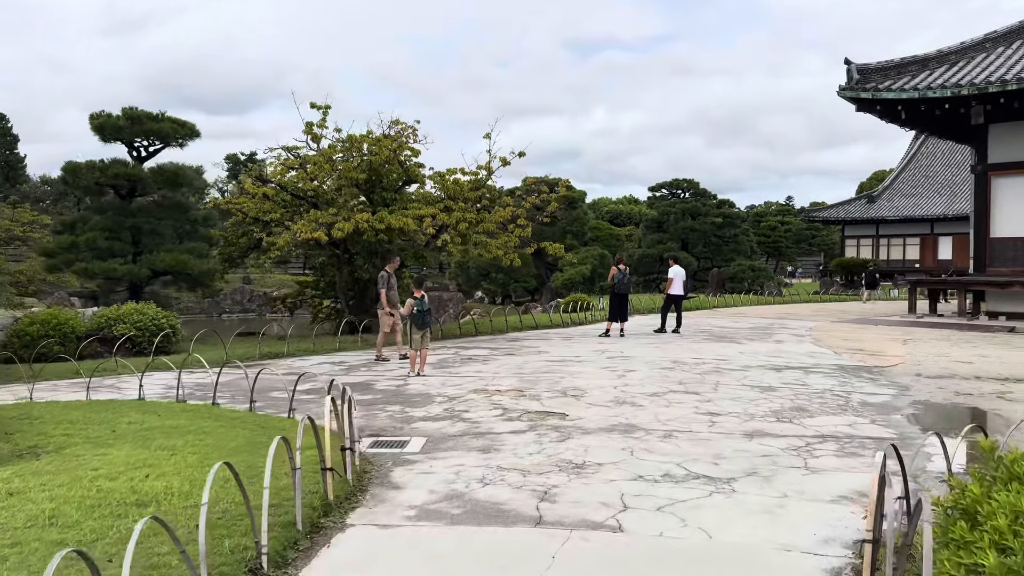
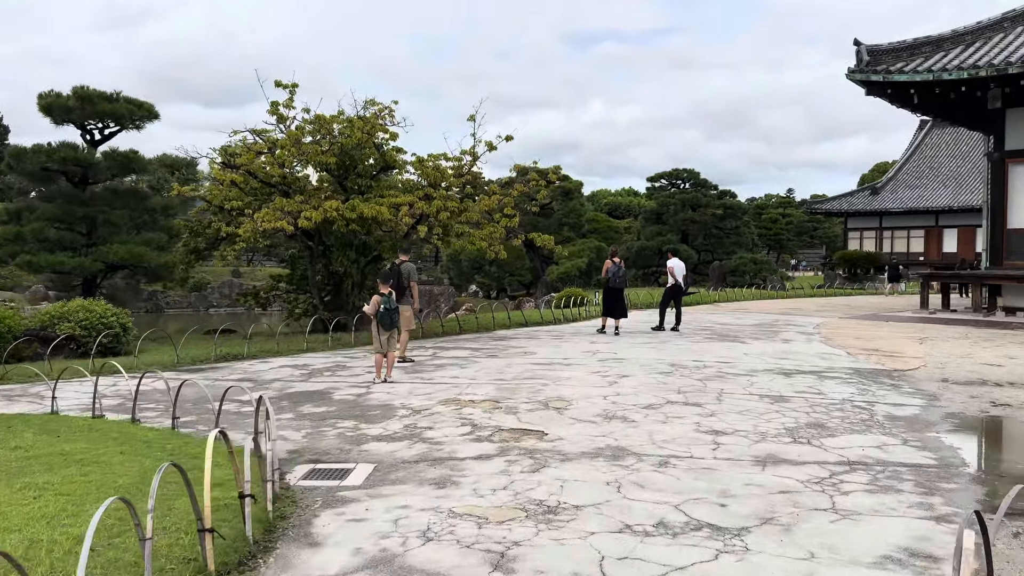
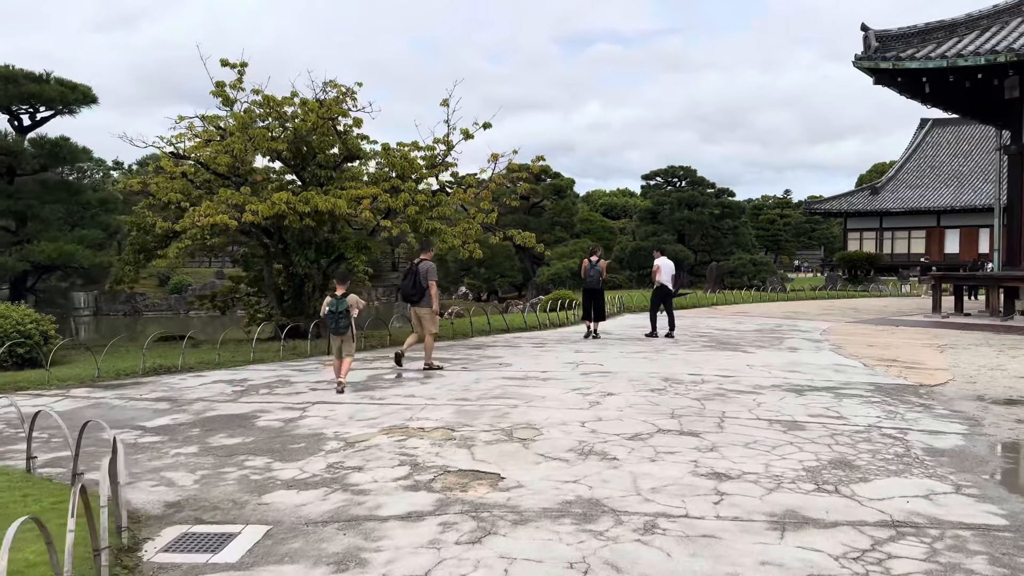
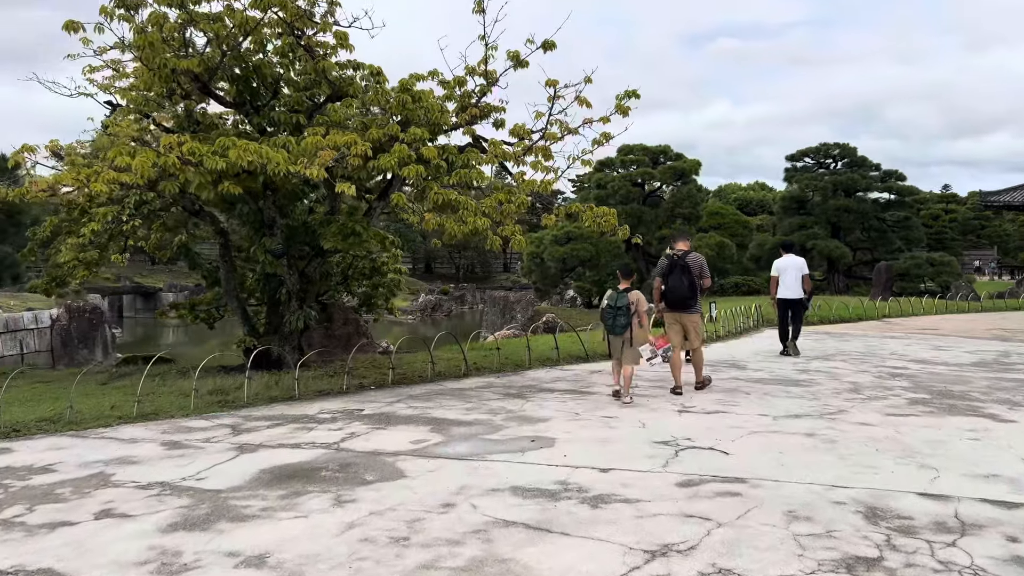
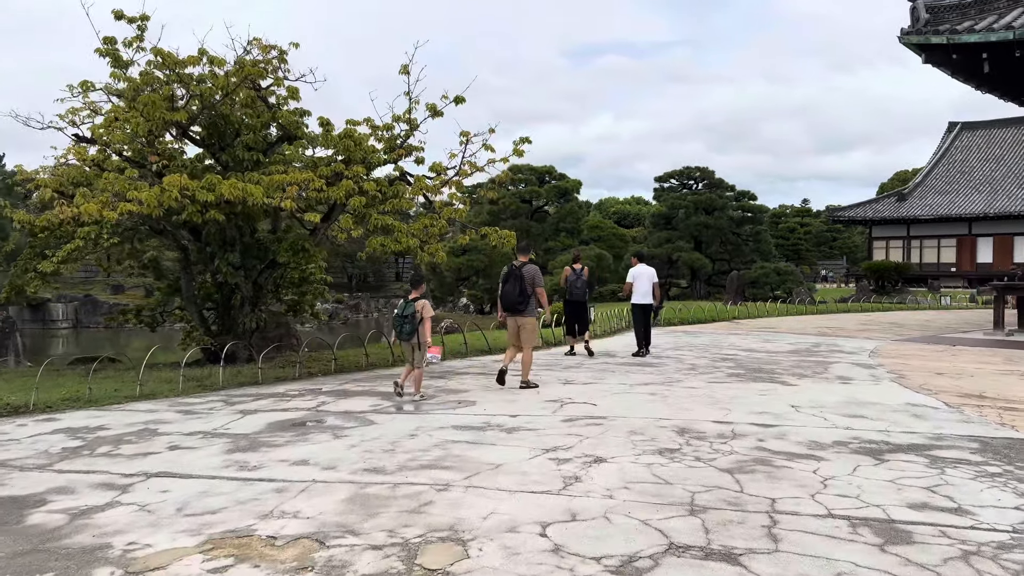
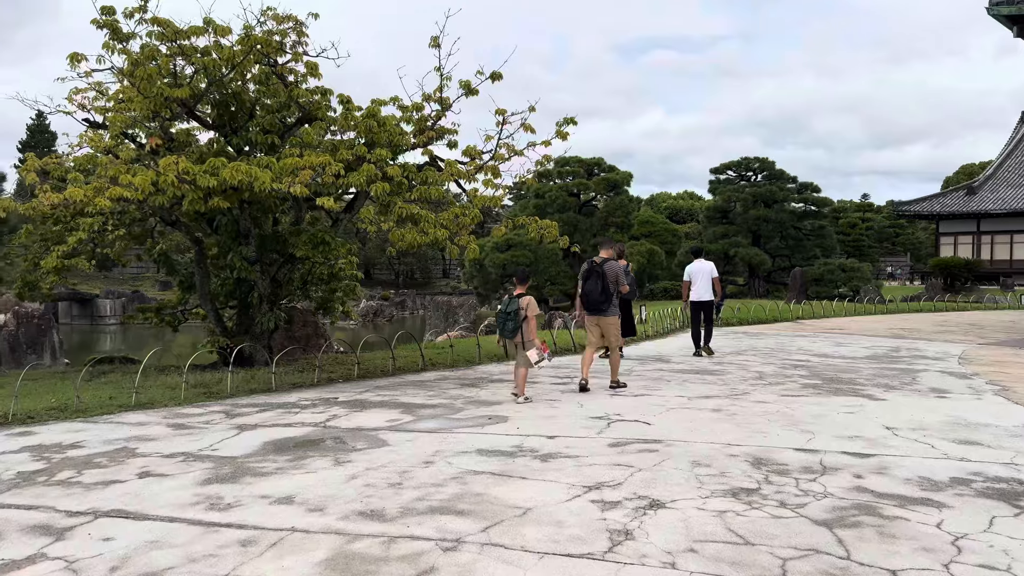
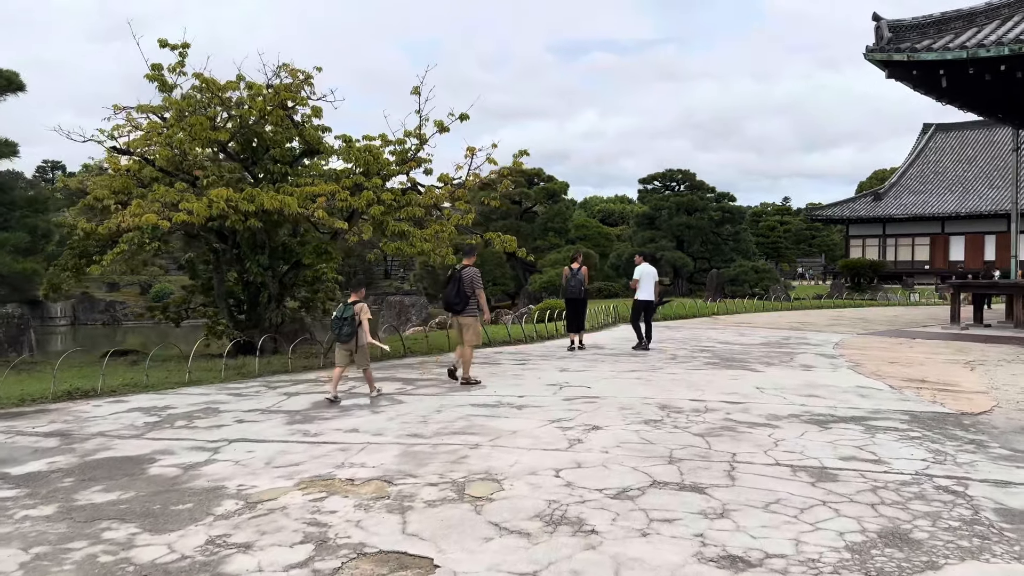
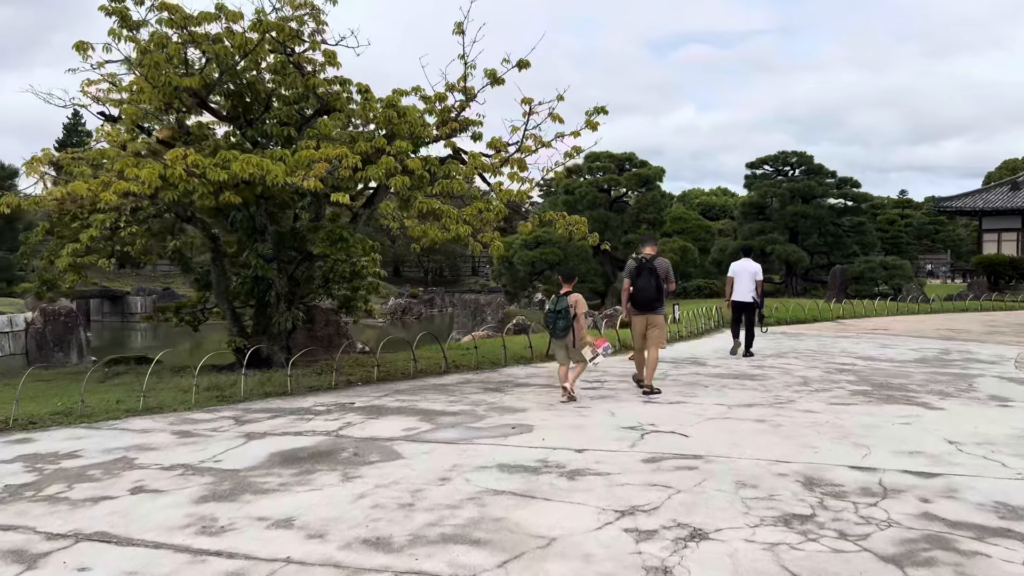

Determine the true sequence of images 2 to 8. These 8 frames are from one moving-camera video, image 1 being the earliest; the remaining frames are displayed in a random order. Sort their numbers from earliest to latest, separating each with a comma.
2, 3, 7, 5, 6, 8, 4
